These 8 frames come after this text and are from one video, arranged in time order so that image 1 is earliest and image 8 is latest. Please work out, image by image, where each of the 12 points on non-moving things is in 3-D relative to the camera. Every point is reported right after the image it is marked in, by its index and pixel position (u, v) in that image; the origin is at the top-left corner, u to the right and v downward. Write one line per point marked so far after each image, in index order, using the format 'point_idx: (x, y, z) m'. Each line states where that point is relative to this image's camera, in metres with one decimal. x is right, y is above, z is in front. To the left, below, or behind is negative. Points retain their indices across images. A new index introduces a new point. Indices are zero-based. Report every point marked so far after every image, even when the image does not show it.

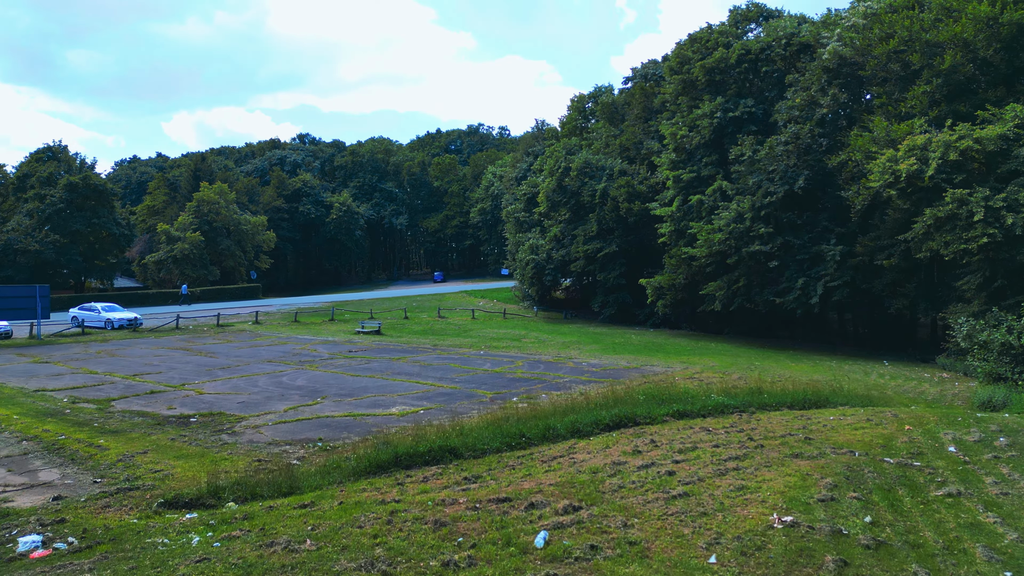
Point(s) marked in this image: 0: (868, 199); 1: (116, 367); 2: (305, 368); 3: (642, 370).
0: (+9.8, +2.4, +19.6) m
1: (-9.6, -1.9, +17.3) m
2: (-4.8, -1.9, +16.7) m
3: (+2.9, -1.9, +16.1) m
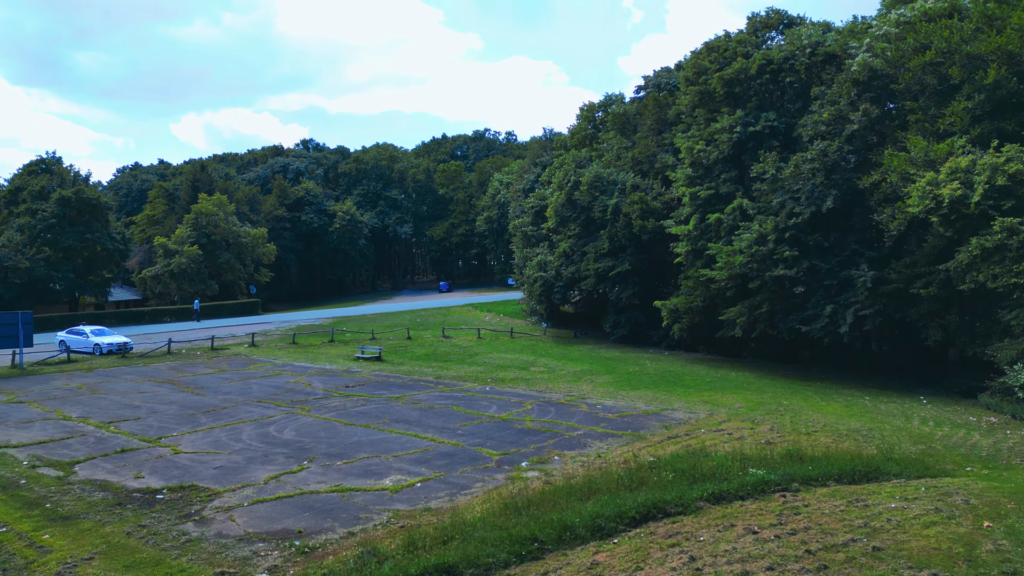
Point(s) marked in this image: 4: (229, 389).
0: (+10.0, +1.6, +18.1) m
1: (-9.4, -2.7, +16.0) m
2: (-4.7, -2.7, +15.4) m
3: (+3.1, -2.7, +14.7) m
4: (-7.4, -2.7, +18.8) m
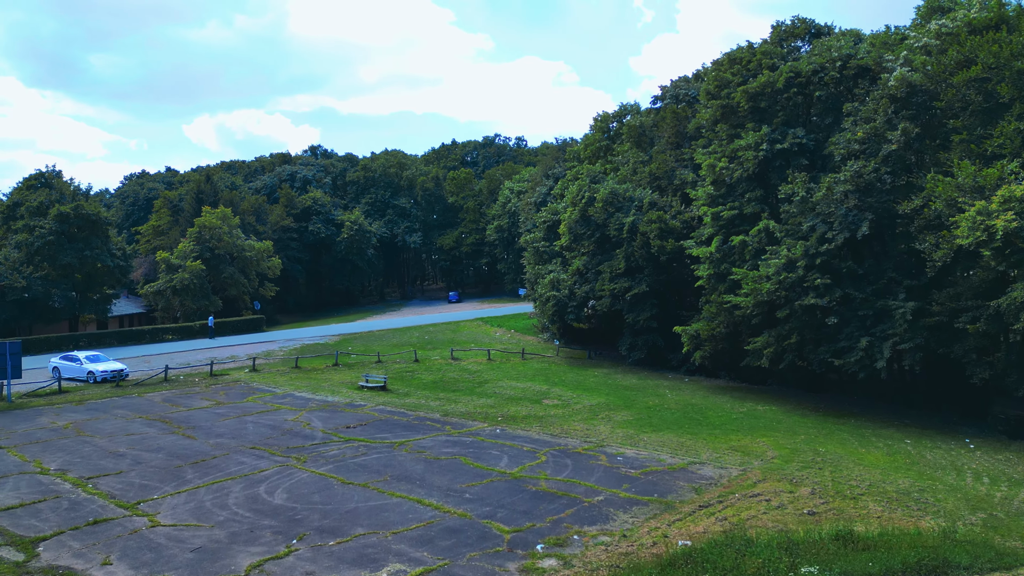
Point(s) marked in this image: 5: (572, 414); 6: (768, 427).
0: (+10.3, +0.8, +16.7) m
1: (-9.2, -3.6, +14.9) m
2: (-4.4, -3.5, +14.3) m
3: (+3.3, -3.5, +13.4) m
4: (-7.1, -3.5, +17.6) m
5: (+1.6, -3.4, +19.5) m
6: (+6.6, -3.6, +18.3) m
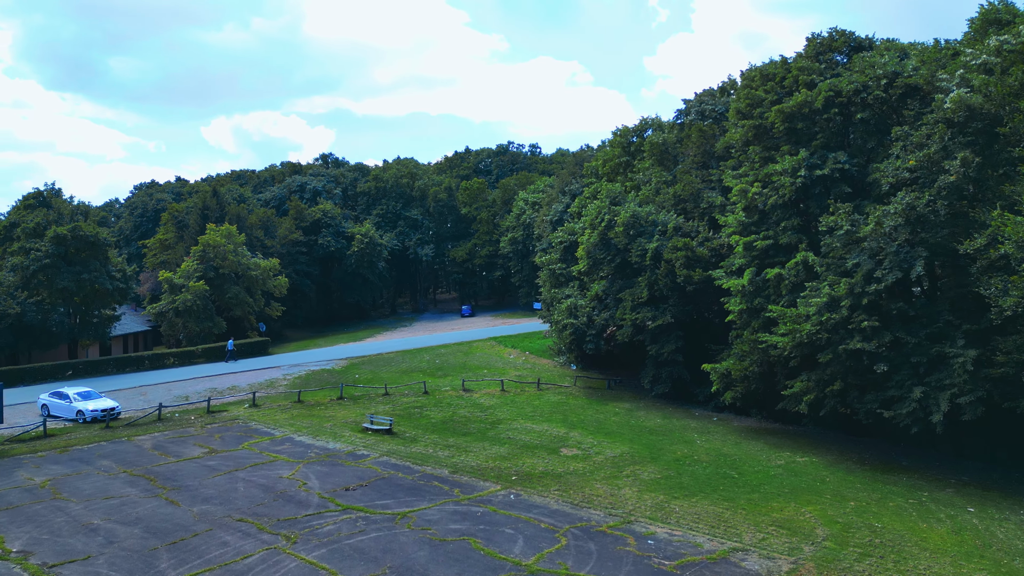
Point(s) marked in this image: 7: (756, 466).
0: (+10.6, -0.3, +14.9) m
1: (-8.9, -4.7, +13.4) m
2: (-4.1, -4.6, +12.7) m
3: (+3.6, -4.6, +11.7) m
4: (-6.8, -4.6, +16.1) m
5: (+2.0, -4.5, +17.8) m
6: (+6.9, -4.7, +16.5) m
7: (+6.4, -4.6, +18.6) m
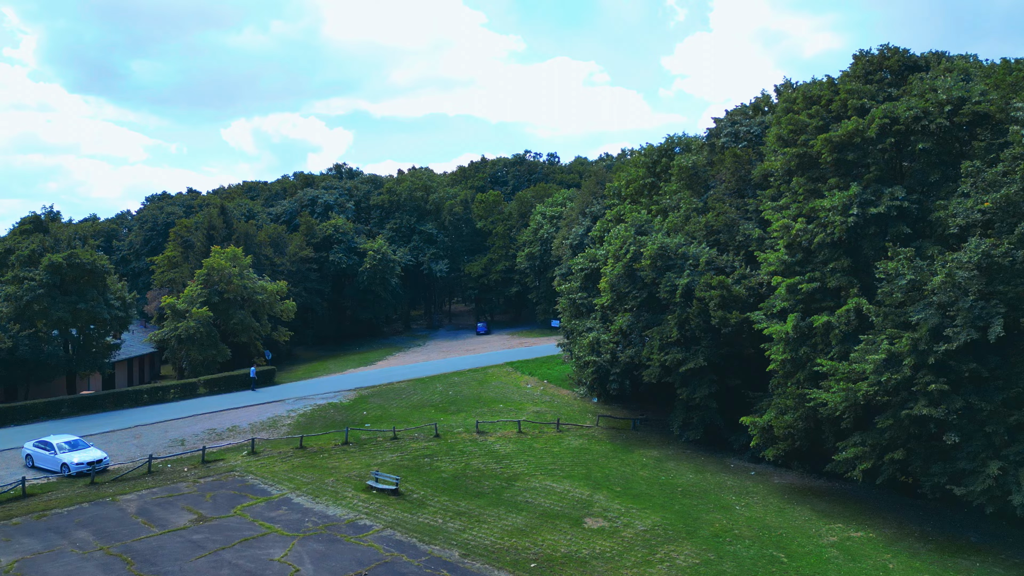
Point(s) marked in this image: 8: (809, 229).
0: (+10.9, -1.6, +12.6) m
1: (-8.6, -6.0, +11.7) m
2: (-3.8, -5.9, +10.8) m
3: (+3.9, -5.9, +9.6) m
4: (-6.4, -5.9, +14.3) m
5: (+2.4, -5.8, +15.8) m
6: (+7.3, -6.0, +14.4) m
7: (+6.8, -5.9, +16.5) m
8: (+8.2, +1.6, +19.6) m
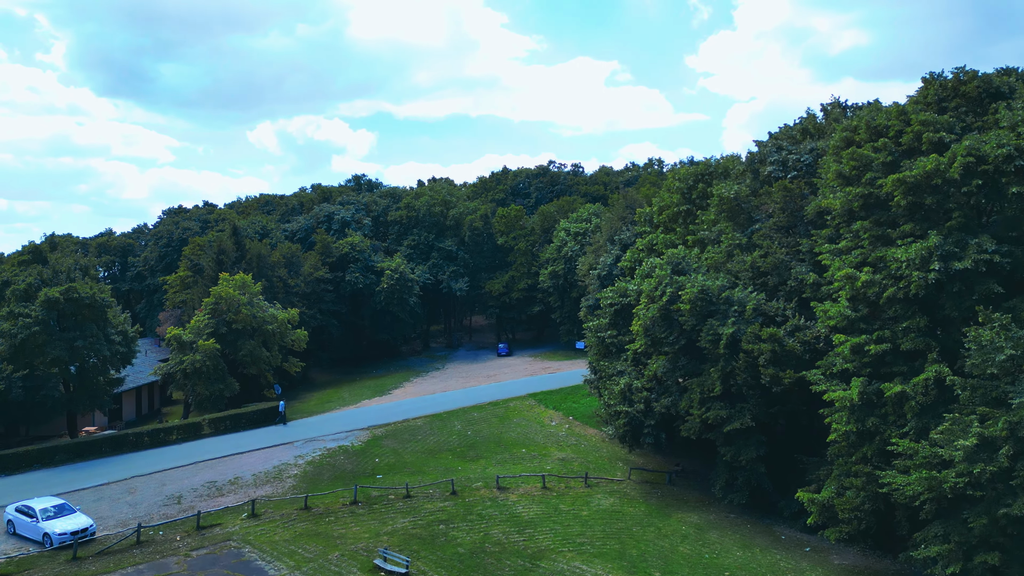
0: (+11.3, -3.1, +10.1) m
1: (-8.2, -7.4, +9.7) m
2: (-3.5, -7.4, +8.7) m
3: (+4.1, -7.3, +7.2) m
4: (-6.0, -7.3, +12.2) m
5: (+2.9, -7.3, +13.4) m
6: (+7.8, -7.4, +11.9) m
7: (+7.3, -7.4, +14.1) m
8: (+8.8, +0.2, +17.1) m
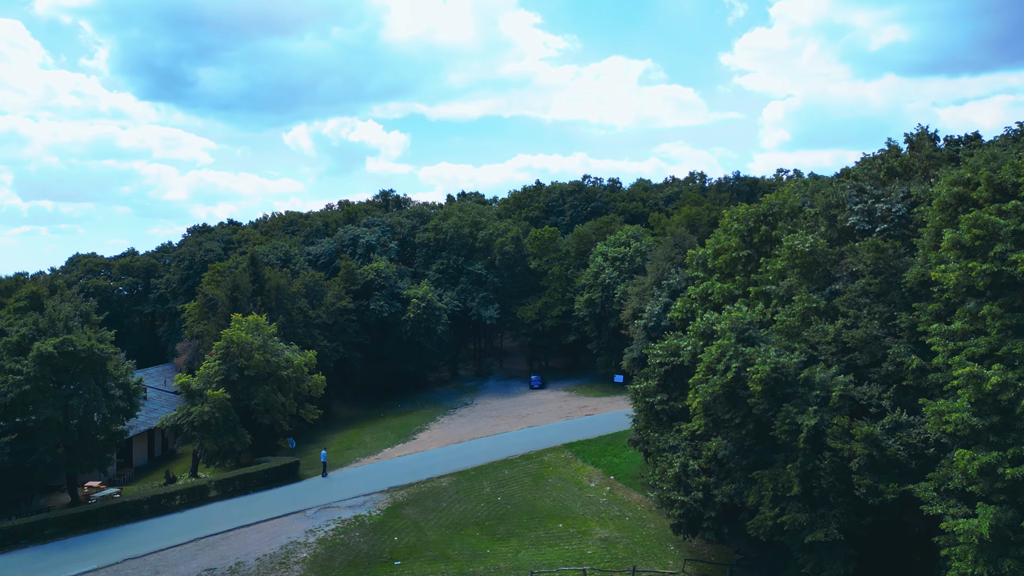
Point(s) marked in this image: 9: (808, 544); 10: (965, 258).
0: (+11.8, -5.1, +6.4) m
1: (-7.8, -9.4, +6.9) m
2: (-3.1, -9.3, +5.6) m
3: (+4.4, -9.3, +3.9) m
4: (-5.4, -9.3, +9.3) m
5: (+3.5, -9.3, +10.1) m
6: (+8.3, -9.4, +8.4) m
7: (+7.9, -9.4, +10.6) m
8: (+9.5, -1.9, +13.5) m
9: (+7.4, -6.4, +17.9) m
10: (+9.6, +0.7, +15.2) m
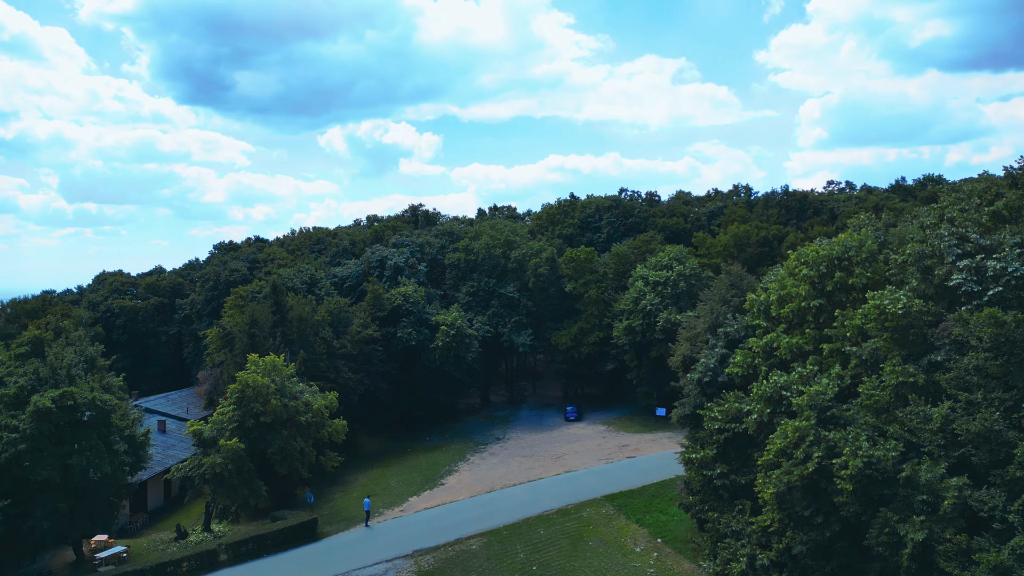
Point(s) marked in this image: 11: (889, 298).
0: (+12.1, -6.8, +3.1) m
1: (-7.4, -11.0, +4.5) m
2: (-2.8, -11.0, +3.0) m
3: (+4.7, -11.0, +0.9) m
4: (-5.0, -11.0, +6.8) m
5: (+4.0, -11.0, +7.2) m
6: (+8.7, -11.1, +5.3) m
7: (+8.4, -11.1, +7.5) m
8: (+10.2, -3.6, +10.3) m
9: (+8.2, -8.1, +14.8) m
10: (+10.3, -1.0, +12.0) m
11: (+9.7, -0.2, +18.4) m
